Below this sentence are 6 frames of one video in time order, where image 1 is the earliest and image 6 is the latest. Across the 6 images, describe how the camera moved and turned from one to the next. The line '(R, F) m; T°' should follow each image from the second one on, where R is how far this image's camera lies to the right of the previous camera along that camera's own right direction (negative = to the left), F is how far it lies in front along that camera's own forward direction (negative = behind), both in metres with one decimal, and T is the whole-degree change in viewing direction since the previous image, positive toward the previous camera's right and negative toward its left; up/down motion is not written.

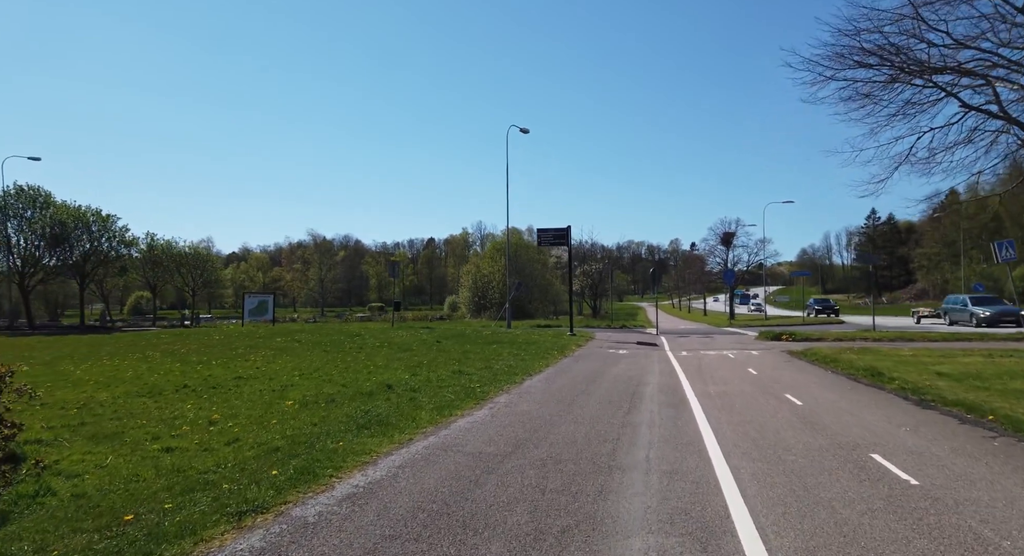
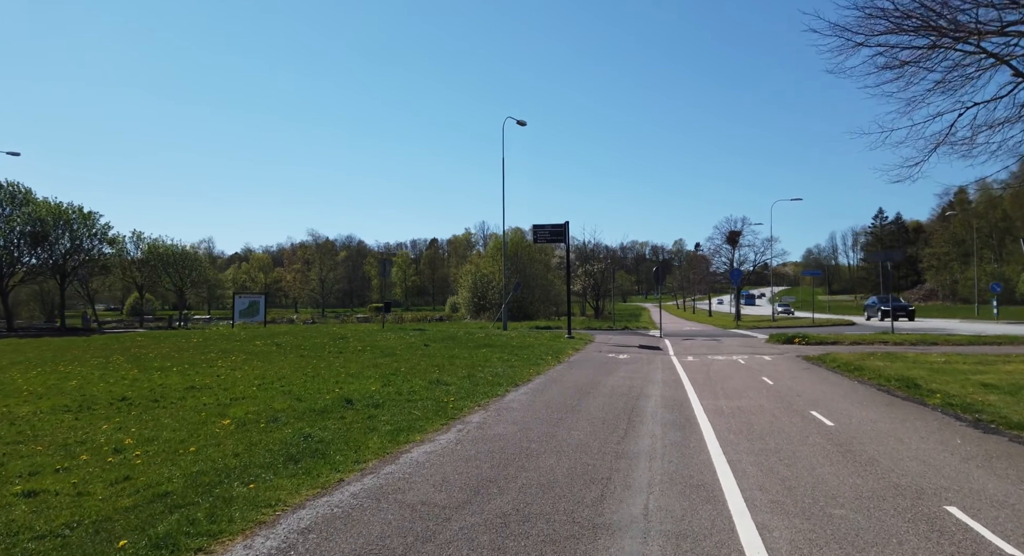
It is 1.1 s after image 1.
(+0.4, +1.9) m; 0°
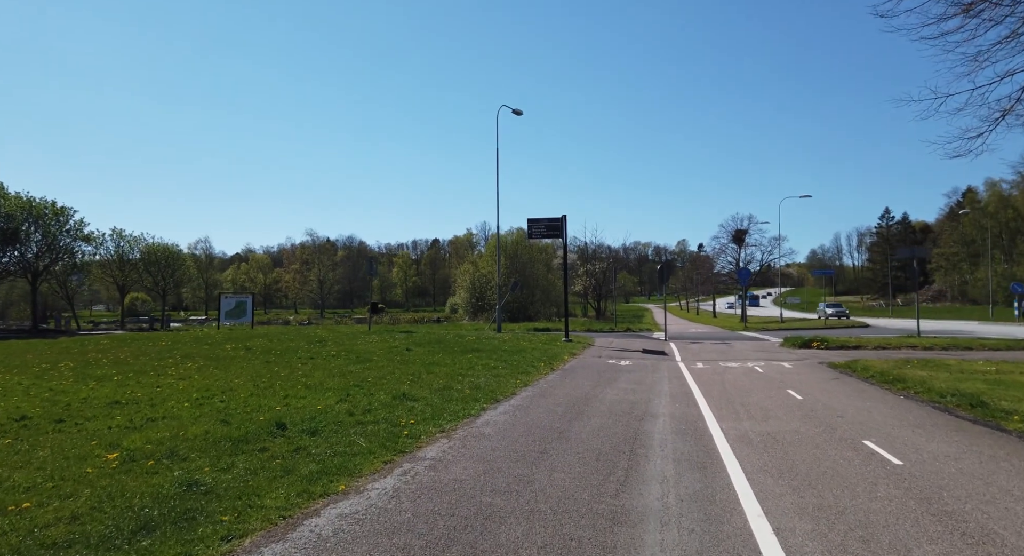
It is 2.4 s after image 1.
(+0.4, +2.4) m; 0°
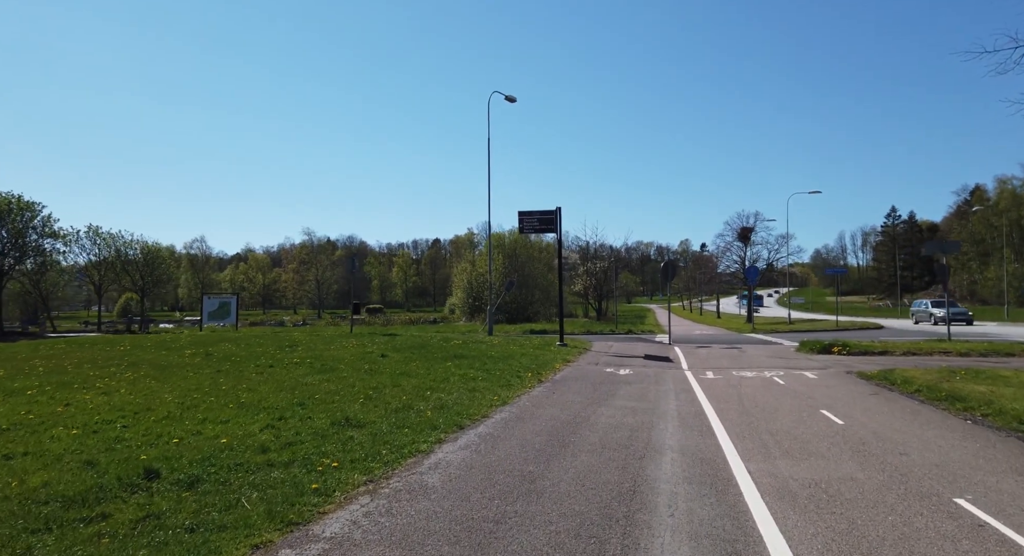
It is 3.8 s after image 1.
(+0.5, +2.5) m; 0°
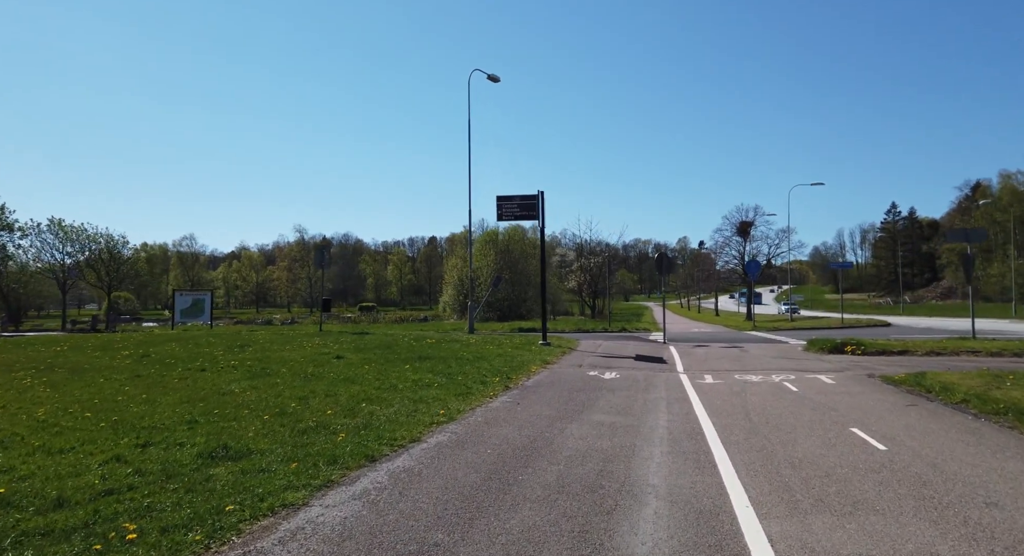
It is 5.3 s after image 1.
(+0.7, +2.5) m; 0°
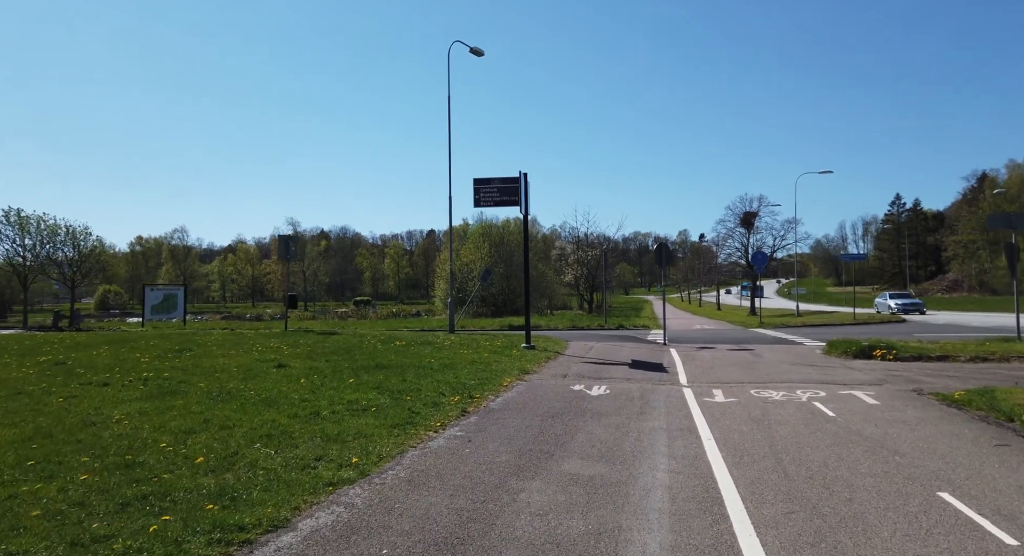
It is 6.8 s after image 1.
(+0.6, +2.9) m; 0°
